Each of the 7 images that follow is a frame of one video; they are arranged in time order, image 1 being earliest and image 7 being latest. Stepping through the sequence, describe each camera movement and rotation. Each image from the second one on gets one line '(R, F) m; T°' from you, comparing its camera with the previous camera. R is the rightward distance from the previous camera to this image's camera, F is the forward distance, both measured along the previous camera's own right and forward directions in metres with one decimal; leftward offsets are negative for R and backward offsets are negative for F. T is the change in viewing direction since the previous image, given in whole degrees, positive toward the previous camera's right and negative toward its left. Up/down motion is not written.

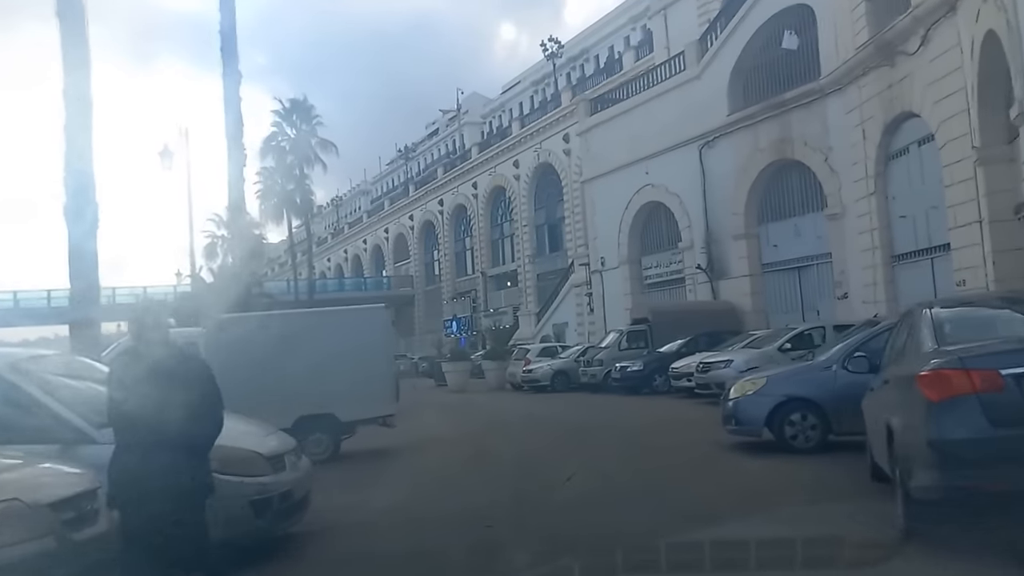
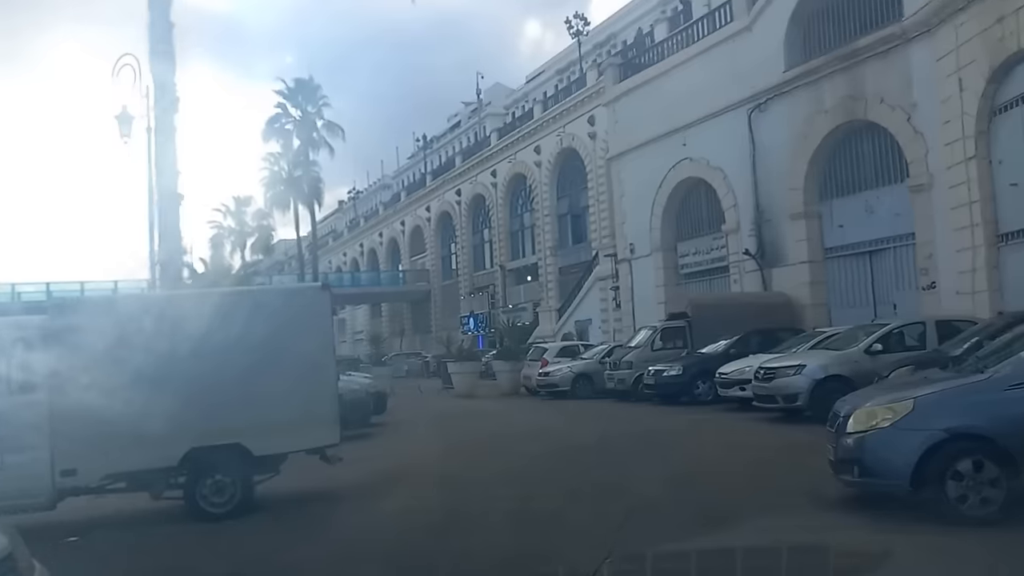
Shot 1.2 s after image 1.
(+0.2, +3.5) m; -1°
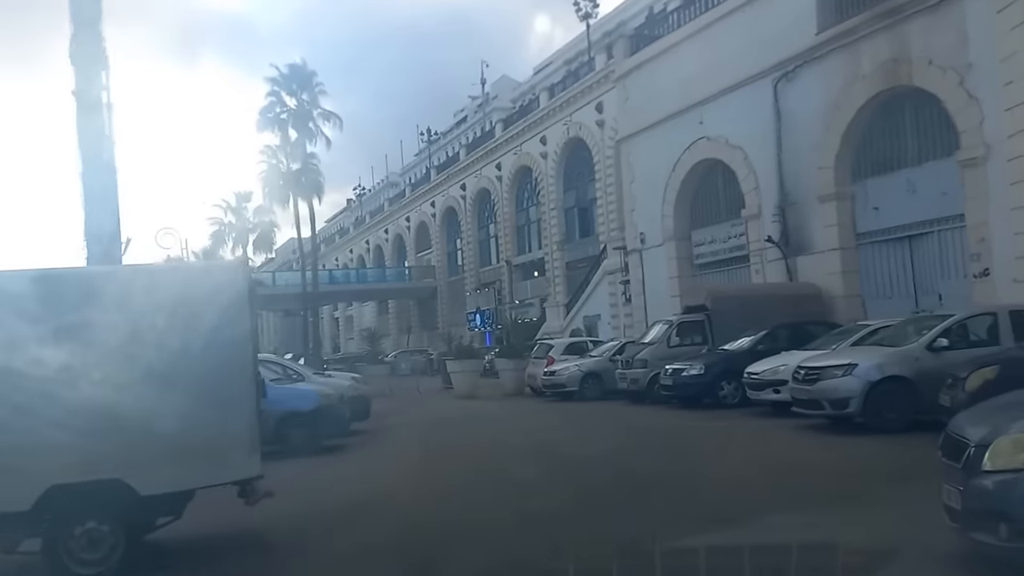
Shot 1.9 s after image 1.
(+0.1, +1.8) m; -1°
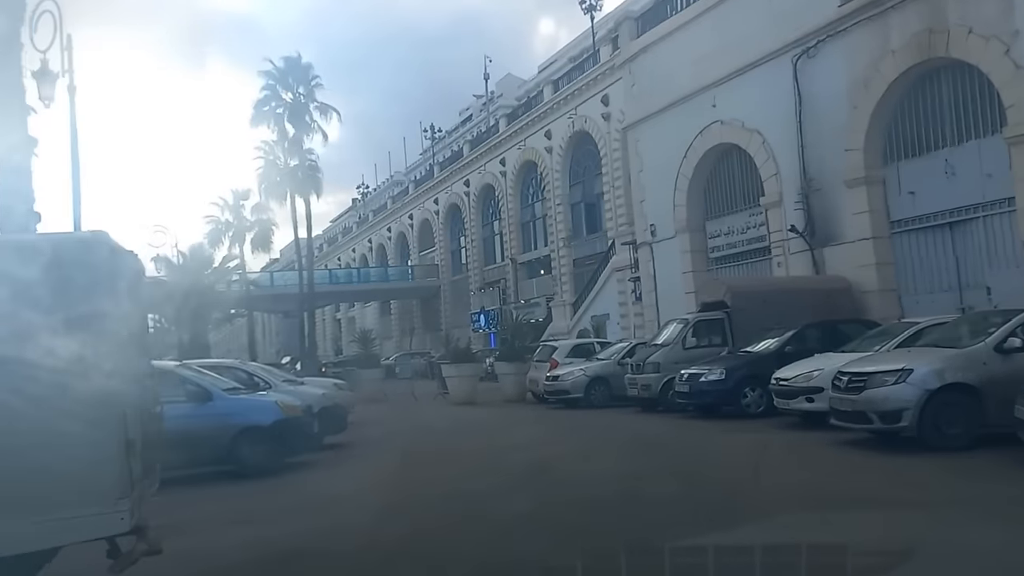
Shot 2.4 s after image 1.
(+0.2, +1.7) m; -1°
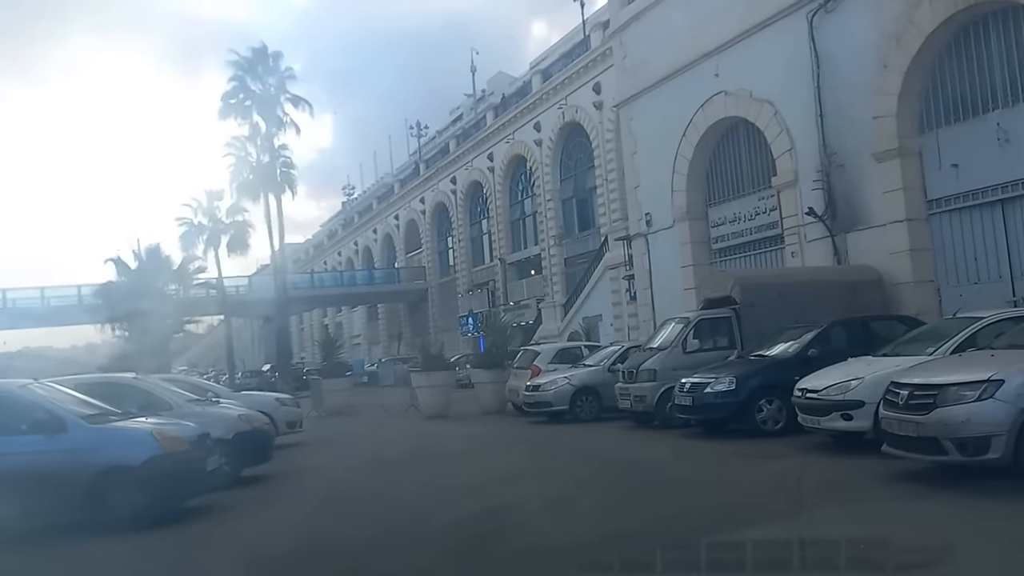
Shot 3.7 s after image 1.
(+0.4, +2.3) m; 0°
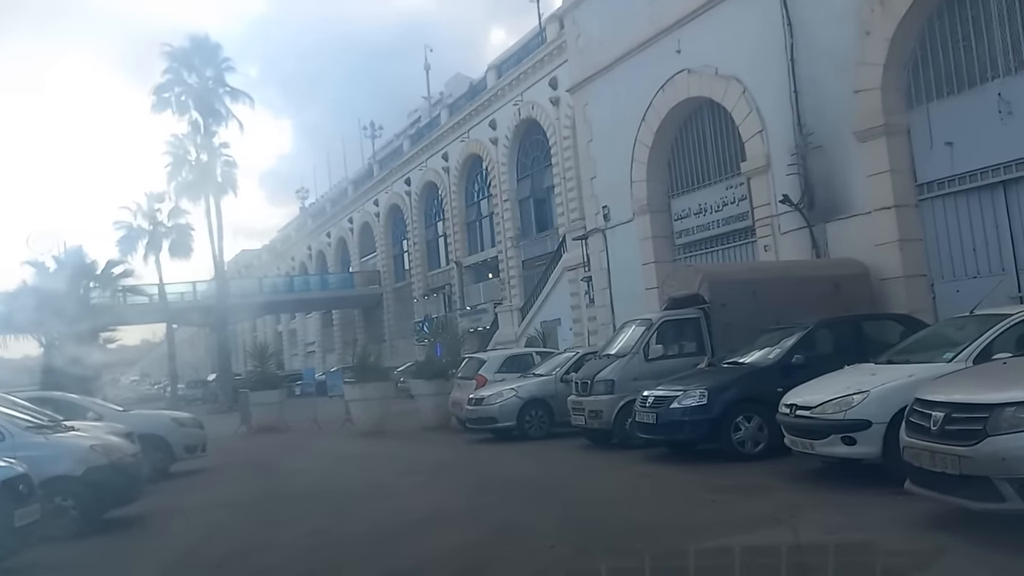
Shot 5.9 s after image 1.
(+0.3, +1.8) m; +2°
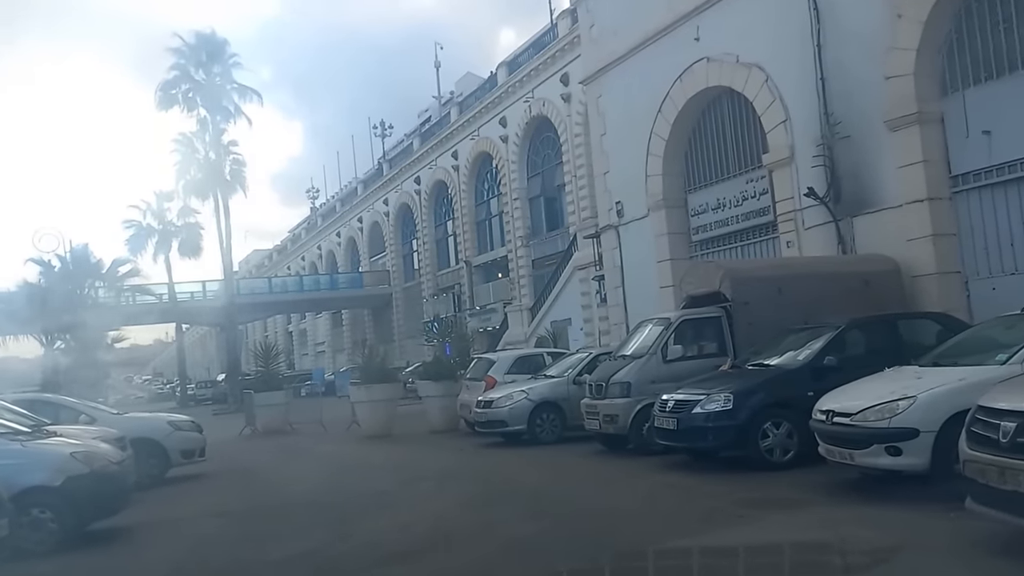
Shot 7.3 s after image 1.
(0.0, +0.6) m; -1°
